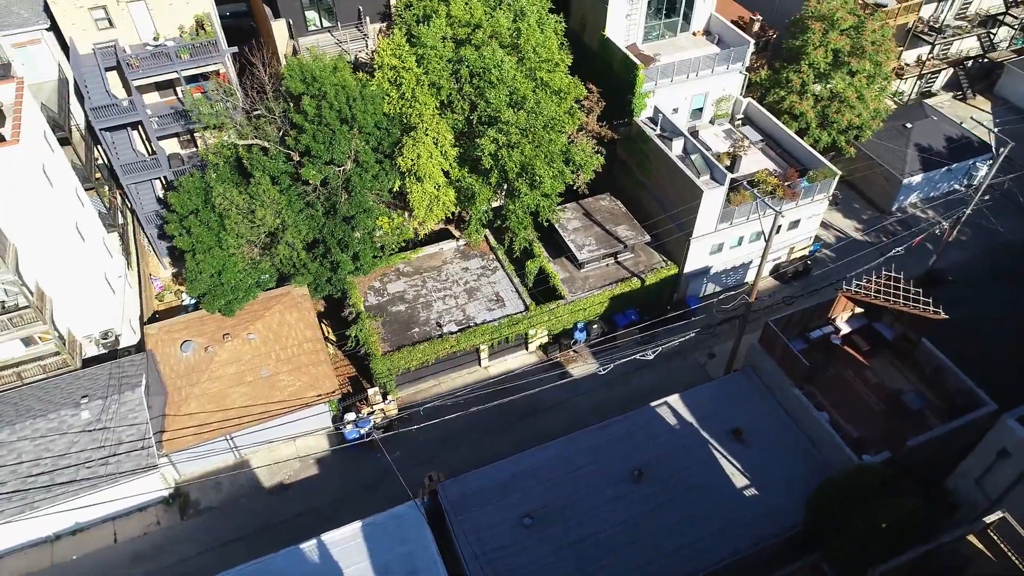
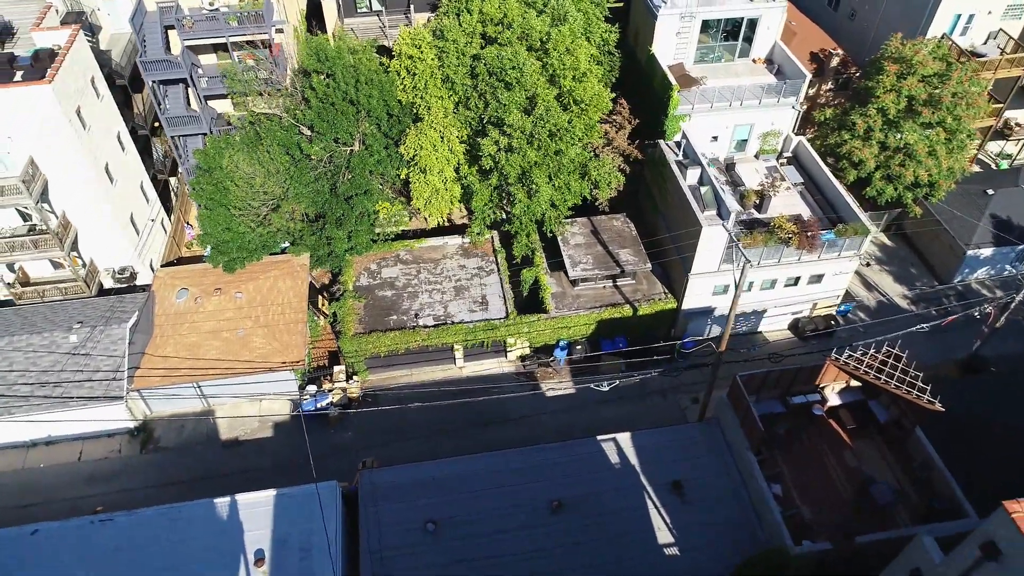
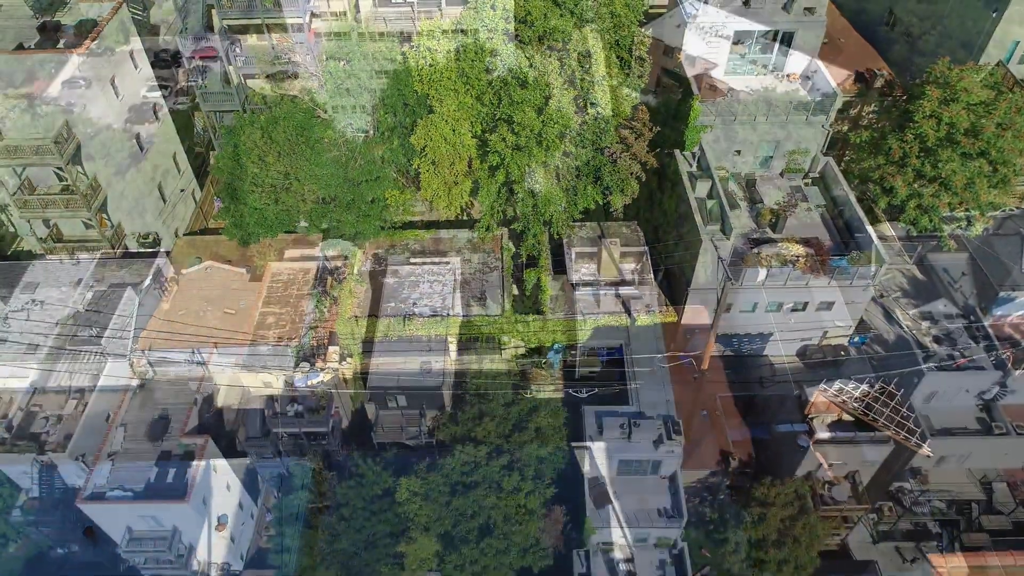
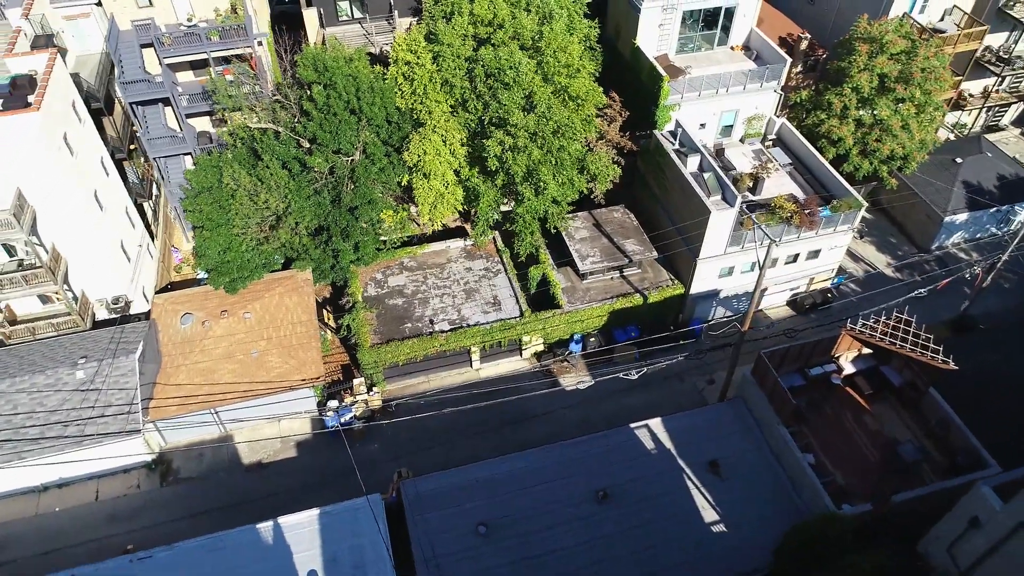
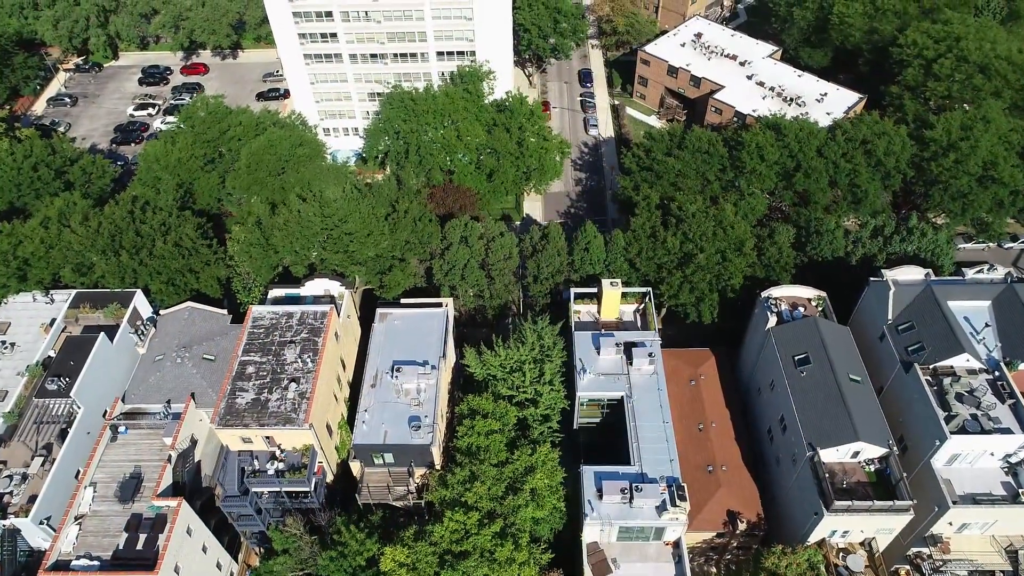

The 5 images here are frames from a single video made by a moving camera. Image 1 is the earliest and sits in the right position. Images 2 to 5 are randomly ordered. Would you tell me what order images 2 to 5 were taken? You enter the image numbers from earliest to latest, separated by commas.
4, 2, 3, 5
